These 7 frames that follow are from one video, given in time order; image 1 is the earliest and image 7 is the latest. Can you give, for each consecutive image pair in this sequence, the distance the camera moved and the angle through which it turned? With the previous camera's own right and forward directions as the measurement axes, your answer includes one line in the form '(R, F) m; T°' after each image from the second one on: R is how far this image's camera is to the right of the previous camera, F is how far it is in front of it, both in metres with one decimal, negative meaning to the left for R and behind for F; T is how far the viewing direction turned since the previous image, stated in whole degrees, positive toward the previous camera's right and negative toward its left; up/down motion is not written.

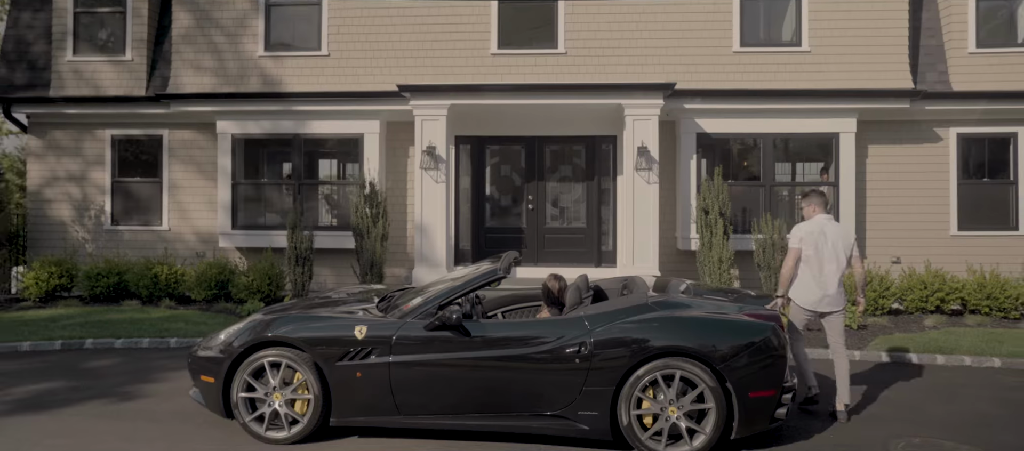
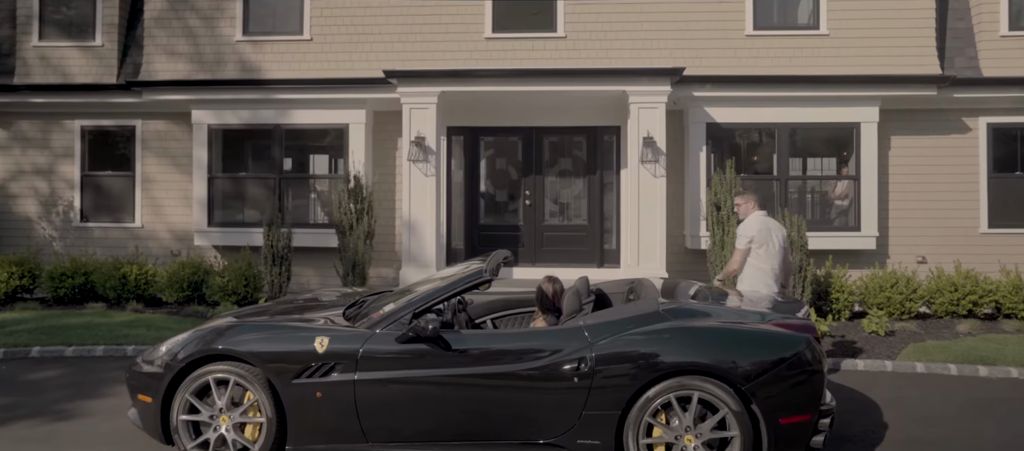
(+0.1, +0.8) m; 0°
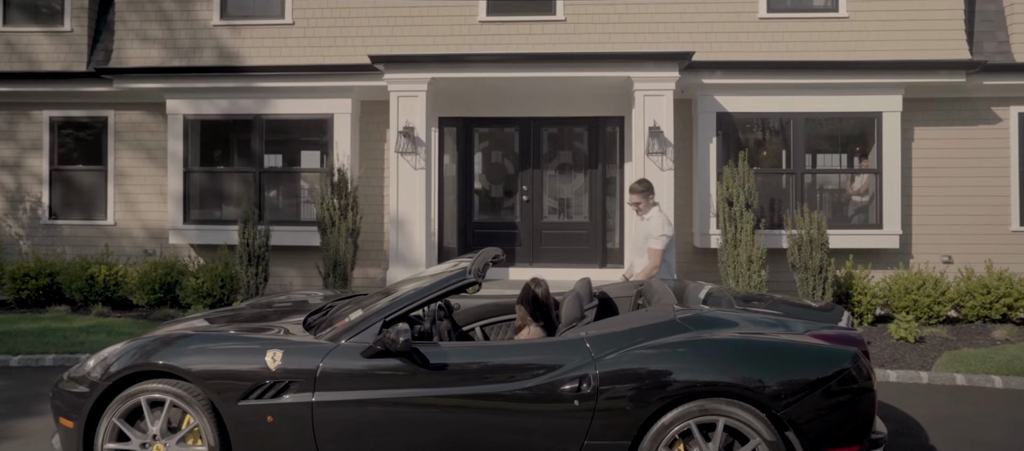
(+0.1, +0.7) m; 0°
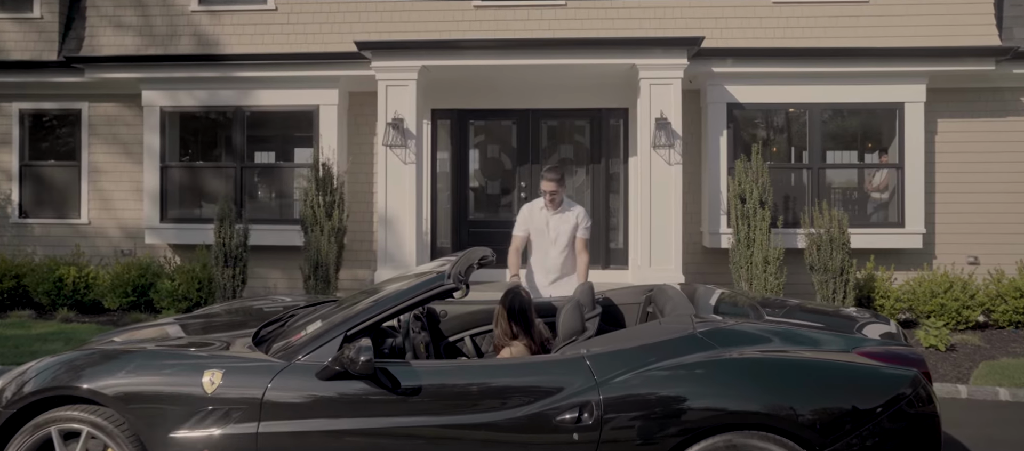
(+0.1, +0.6) m; 0°
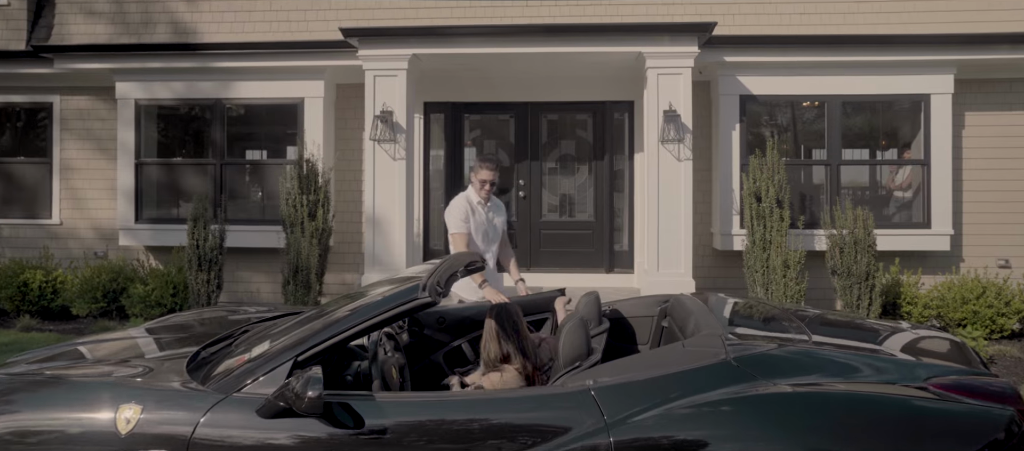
(0.0, +0.6) m; 0°
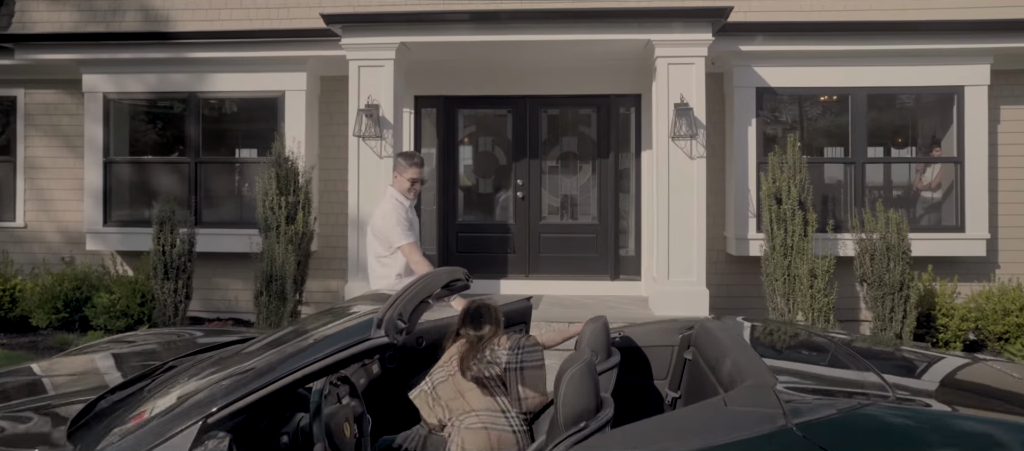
(+0.1, +0.6) m; 0°
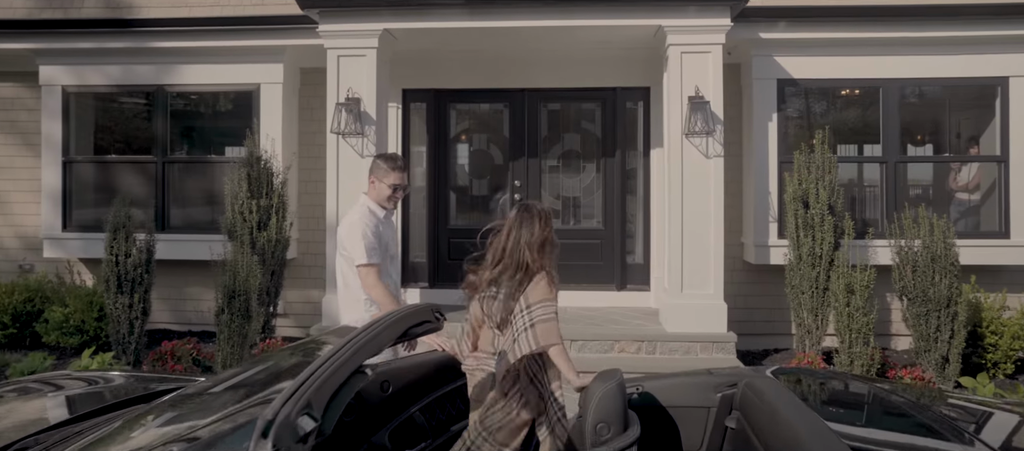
(+0.1, +0.7) m; 0°
